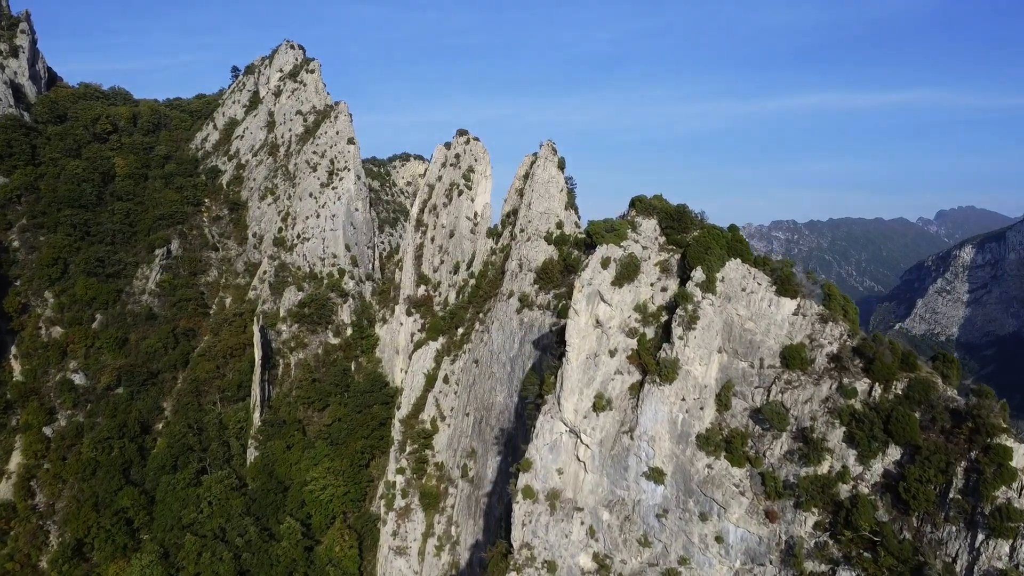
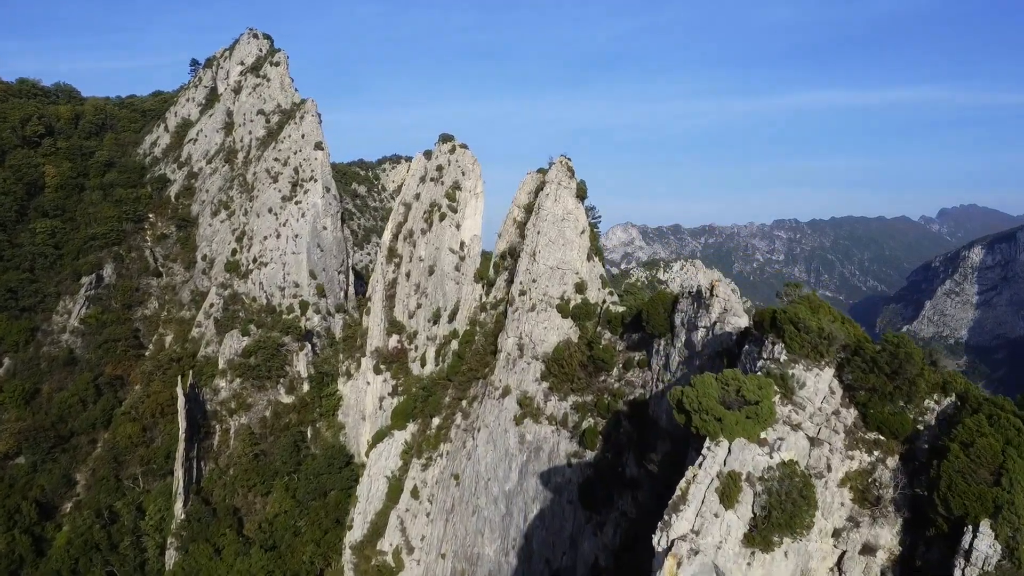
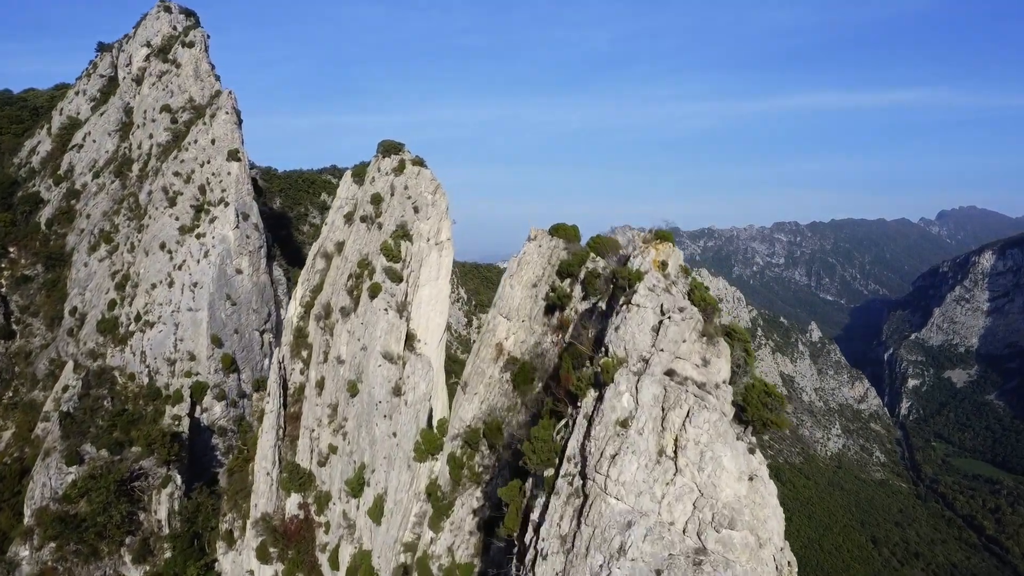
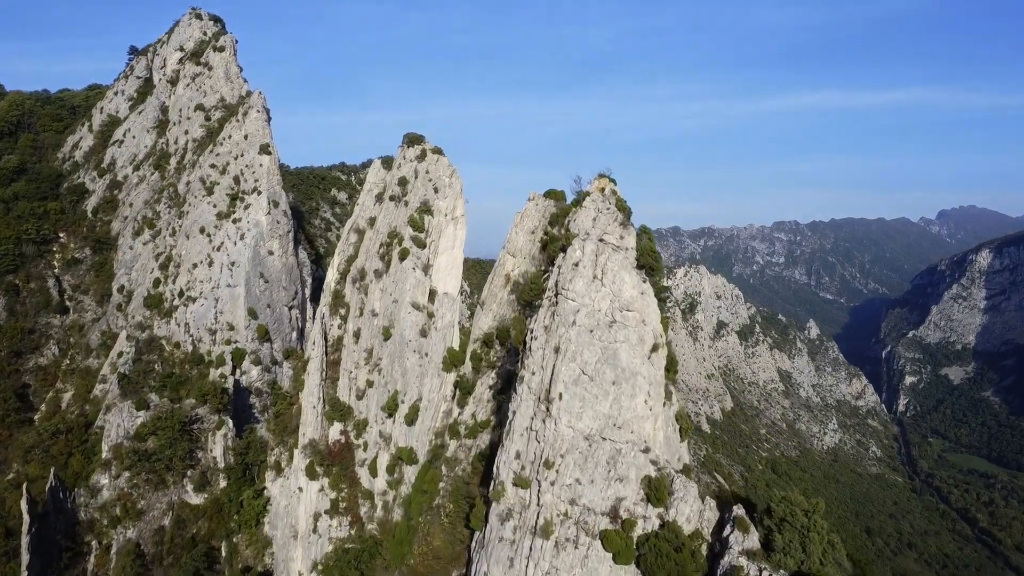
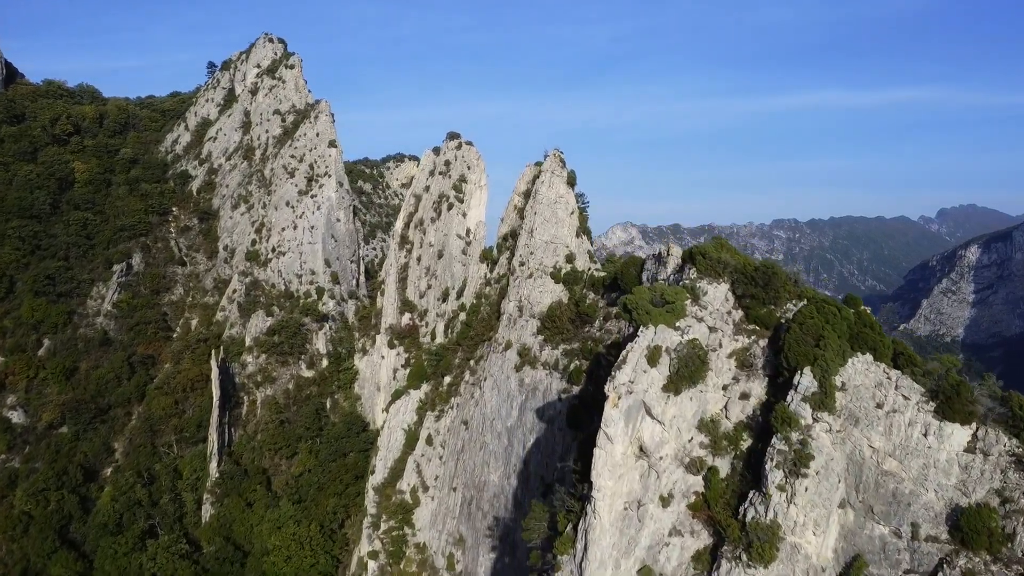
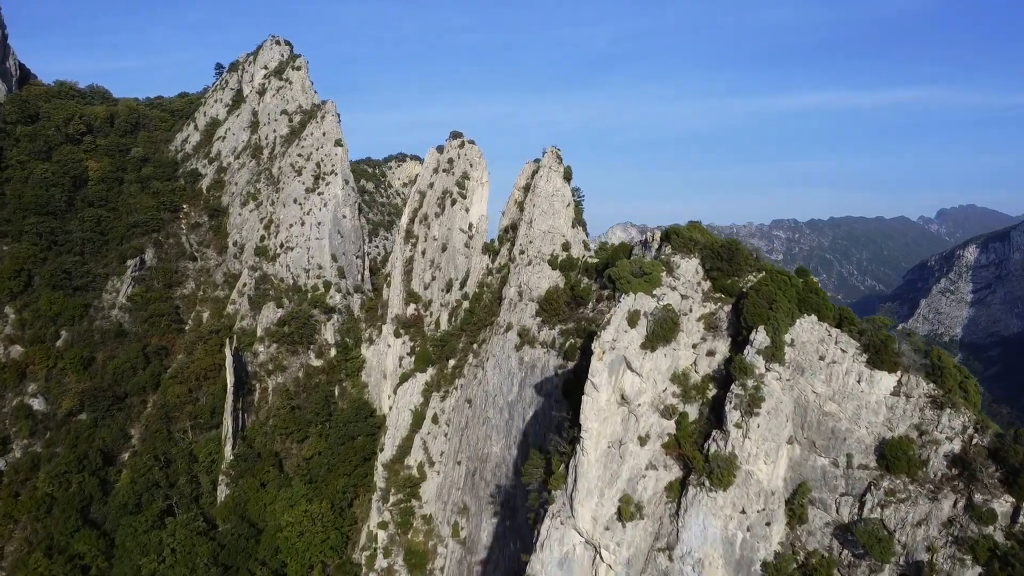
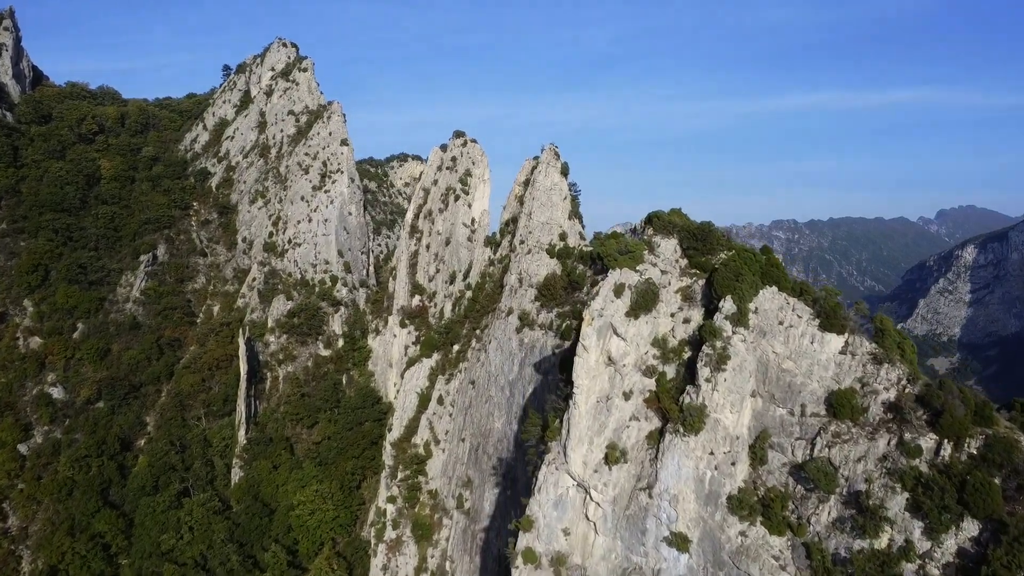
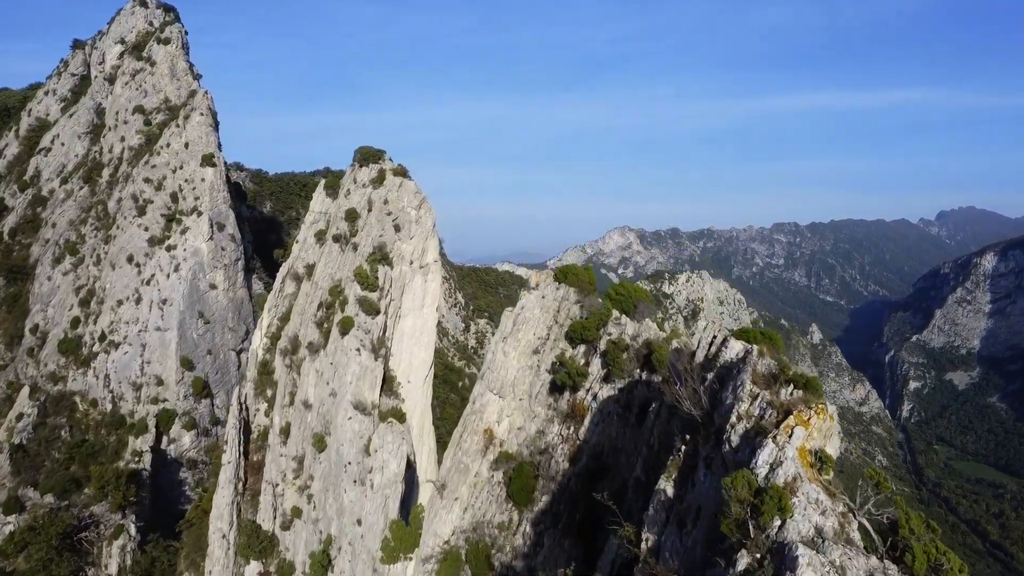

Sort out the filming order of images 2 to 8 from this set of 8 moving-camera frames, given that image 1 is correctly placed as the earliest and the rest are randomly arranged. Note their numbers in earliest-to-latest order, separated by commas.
7, 6, 5, 2, 4, 3, 8
